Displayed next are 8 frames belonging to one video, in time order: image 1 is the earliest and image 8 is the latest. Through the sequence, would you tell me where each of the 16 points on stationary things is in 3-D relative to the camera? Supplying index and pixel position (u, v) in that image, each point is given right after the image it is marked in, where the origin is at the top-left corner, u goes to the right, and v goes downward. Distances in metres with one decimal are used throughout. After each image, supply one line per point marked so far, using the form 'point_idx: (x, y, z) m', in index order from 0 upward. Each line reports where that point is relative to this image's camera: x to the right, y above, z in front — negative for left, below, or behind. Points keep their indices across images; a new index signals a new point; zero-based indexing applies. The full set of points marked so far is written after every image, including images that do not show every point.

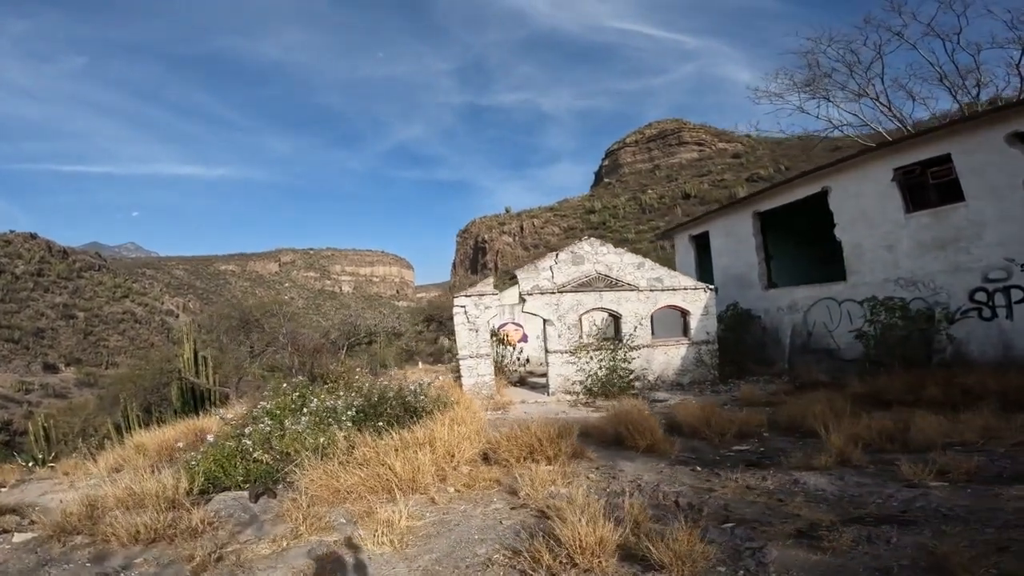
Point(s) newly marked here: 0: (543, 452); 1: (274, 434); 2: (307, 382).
0: (+0.5, -2.0, +7.1) m
1: (-3.2, -2.0, +7.0) m
2: (-4.4, -2.1, +12.1) m
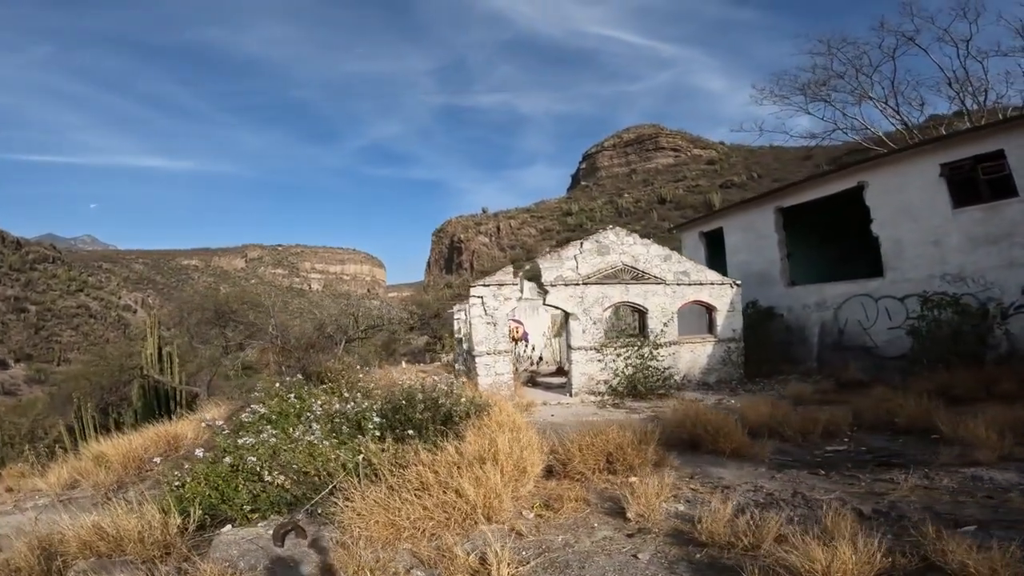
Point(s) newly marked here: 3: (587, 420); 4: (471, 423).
0: (+1.3, -1.7, +6.1) m
1: (-2.4, -1.7, +5.8) m
2: (-3.9, -1.8, +10.9) m
3: (+1.1, -1.9, +8.4) m
4: (-0.6, -1.7, +7.2) m
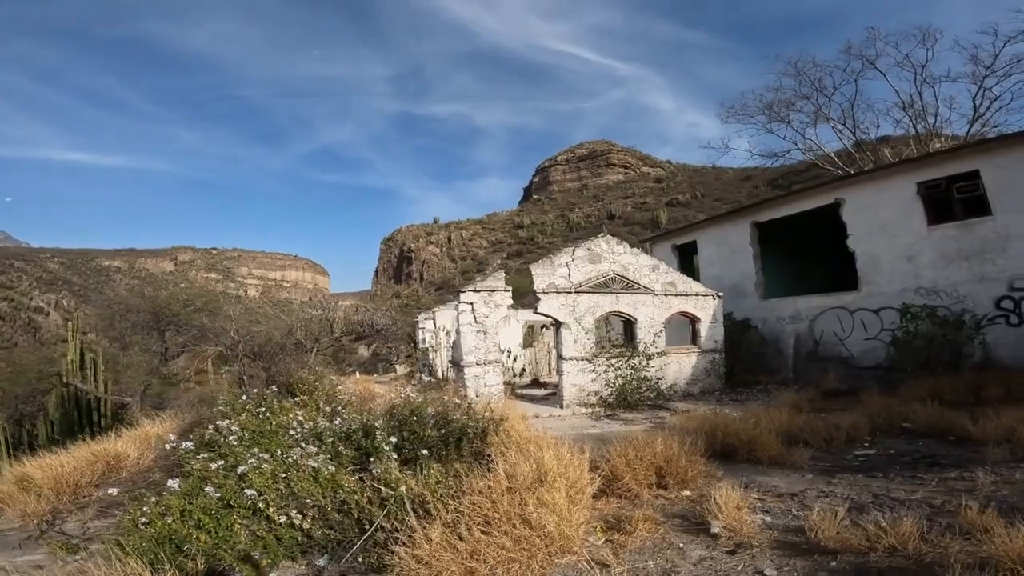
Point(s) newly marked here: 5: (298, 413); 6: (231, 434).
0: (+1.6, -1.8, +5.8) m
1: (-2.0, -1.6, +5.1) m
2: (-3.9, -1.8, +10.1) m
3: (+1.2, -2.0, +8.1) m
4: (-0.3, -1.8, +6.7) m
5: (-3.2, -1.8, +8.7) m
6: (-3.4, -1.7, +7.1) m
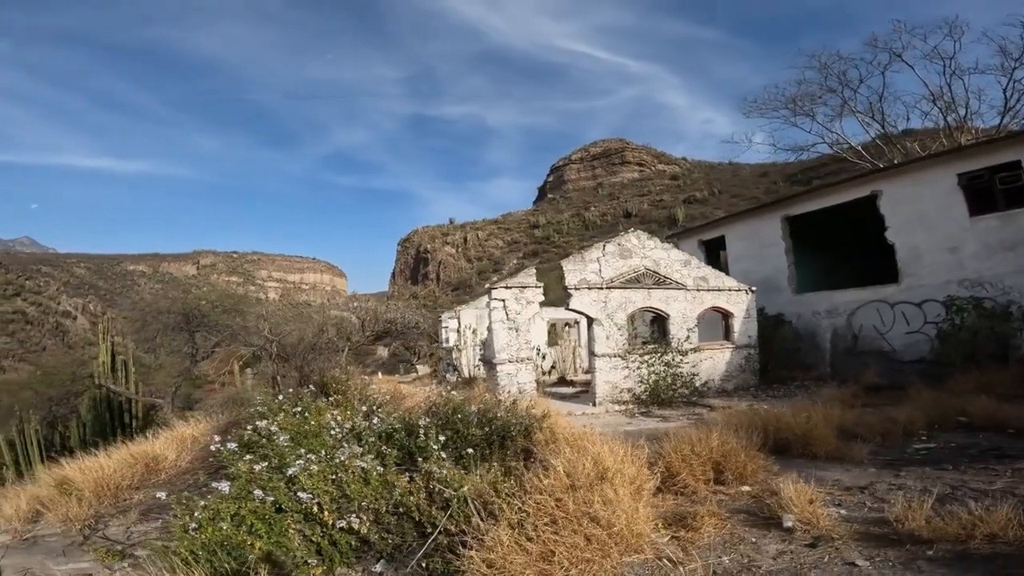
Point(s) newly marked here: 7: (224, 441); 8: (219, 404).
0: (+2.1, -1.7, +5.6) m
1: (-1.5, -1.6, +5.1) m
2: (-3.3, -1.8, +10.0) m
3: (+1.7, -1.9, +7.9) m
4: (+0.2, -1.7, +6.6) m
5: (-2.6, -1.8, +8.7) m
6: (-2.9, -1.7, +7.0) m
7: (-3.9, -2.1, +8.1) m
8: (-7.2, -2.9, +14.9) m
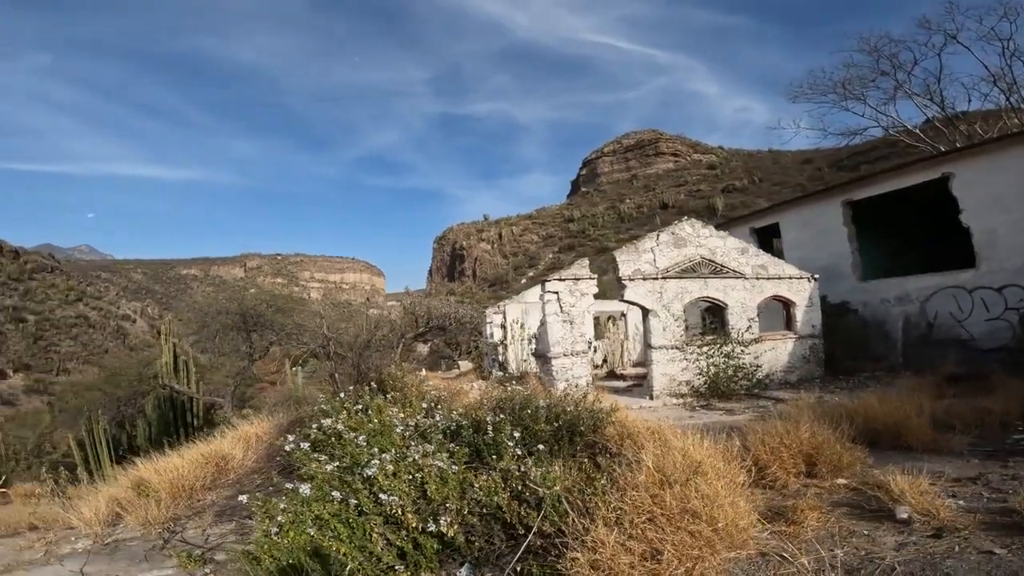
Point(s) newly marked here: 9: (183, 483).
0: (+2.8, -1.5, +5.3) m
1: (-0.9, -1.5, +5.0) m
2: (-2.4, -1.7, +10.0) m
3: (+2.6, -1.8, +7.7) m
4: (+1.0, -1.6, +6.4) m
5: (-1.7, -1.7, +8.6) m
6: (-2.1, -1.6, +7.0) m
7: (-3.0, -2.0, +8.2) m
8: (-5.9, -2.9, +15.2) m
9: (-4.1, -2.5, +7.6) m
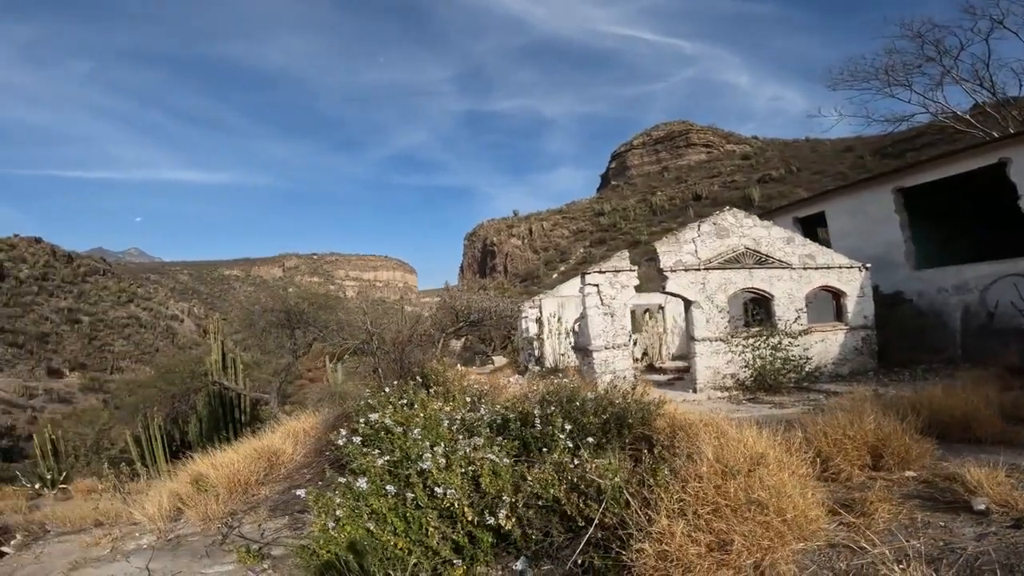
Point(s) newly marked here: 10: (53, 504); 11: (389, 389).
0: (+3.3, -1.4, +5.1) m
1: (-0.4, -1.5, +4.9) m
2: (-1.7, -1.6, +10.1) m
3: (+3.2, -1.6, +7.4) m
4: (+1.5, -1.5, +6.3) m
5: (-1.1, -1.6, +8.6) m
6: (-1.5, -1.6, +7.1) m
7: (-2.4, -2.0, +8.2) m
8: (-5.0, -2.8, +15.4) m
9: (-3.5, -2.4, +7.7) m
10: (-10.0, -4.8, +13.1) m
11: (-2.0, -1.6, +9.5) m
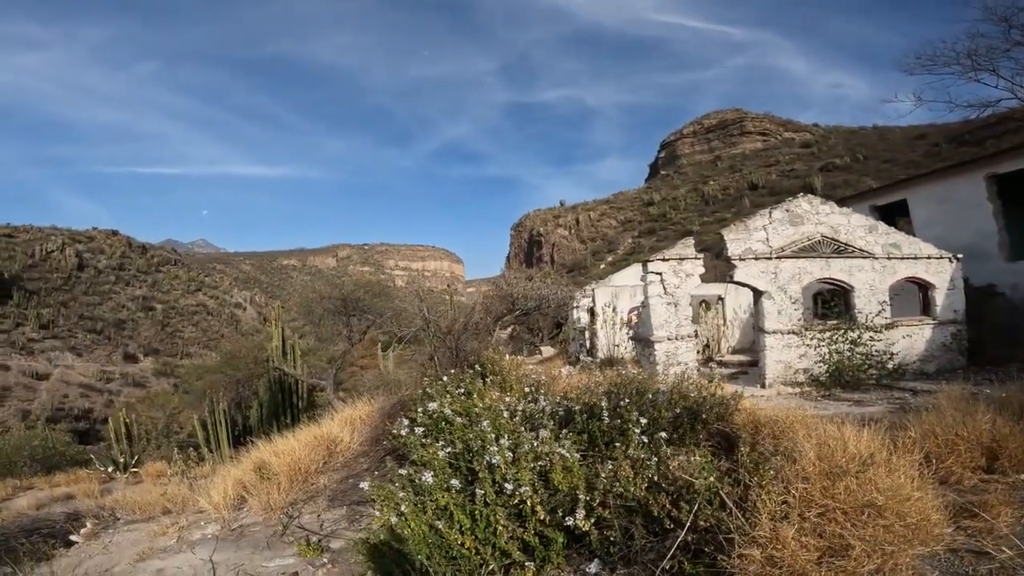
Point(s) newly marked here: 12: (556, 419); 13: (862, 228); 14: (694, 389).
0: (+3.8, -1.3, +4.5) m
1: (+0.2, -1.3, +4.6) m
2: (-0.7, -1.4, +9.8) m
3: (+3.9, -1.5, +6.9) m
4: (+2.2, -1.3, +5.8) m
5: (-0.2, -1.4, +8.4) m
6: (-0.8, -1.4, +6.8) m
7: (-1.6, -1.8, +8.1) m
8: (-3.6, -2.5, +15.4) m
9: (-2.7, -2.2, +7.6) m
10: (-8.8, -4.4, +13.5) m
11: (-1.0, -1.4, +9.3) m
12: (+0.5, -1.3, +6.4) m
13: (+6.6, +1.2, +11.4) m
14: (+2.0, -1.2, +6.8) m
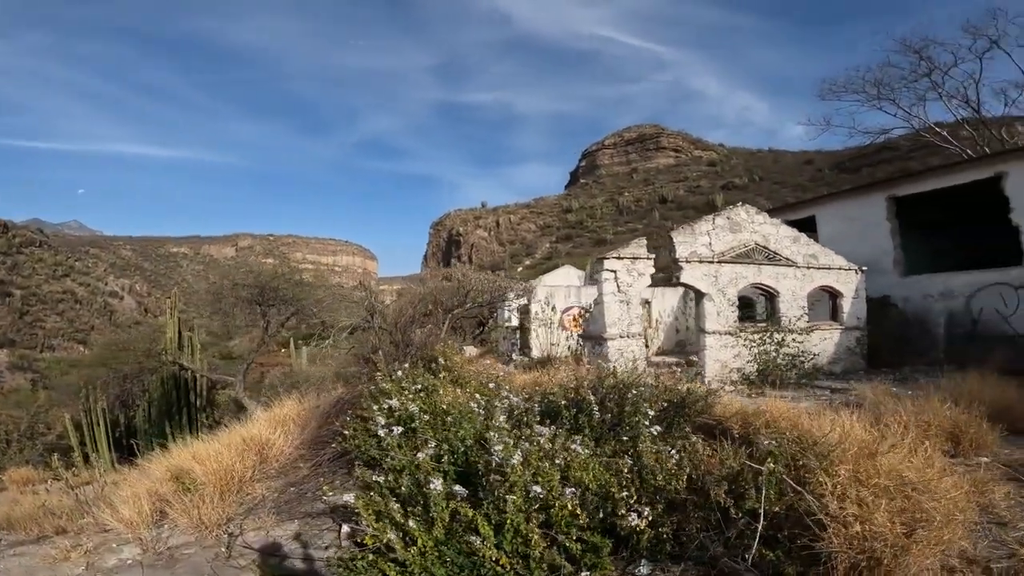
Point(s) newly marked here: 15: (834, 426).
0: (+3.8, -1.3, +4.6) m
1: (+0.2, -1.2, +4.2) m
2: (-1.5, -1.2, +9.3) m
3: (+3.5, -1.5, +7.0) m
4: (+2.0, -1.3, +5.7) m
5: (-0.8, -1.3, +7.9) m
6: (-1.1, -1.2, +6.3) m
7: (-2.0, -1.6, +7.4) m
8: (-5.2, -2.2, +14.3) m
9: (-3.2, -2.0, +6.8) m
10: (-10.1, -3.9, +11.7) m
11: (-1.7, -1.2, +8.7) m
12: (+0.2, -1.2, +6.0) m
13: (+5.6, +1.0, +11.8) m
14: (+1.7, -1.1, +6.6) m
15: (+2.5, -1.1, +4.5) m
